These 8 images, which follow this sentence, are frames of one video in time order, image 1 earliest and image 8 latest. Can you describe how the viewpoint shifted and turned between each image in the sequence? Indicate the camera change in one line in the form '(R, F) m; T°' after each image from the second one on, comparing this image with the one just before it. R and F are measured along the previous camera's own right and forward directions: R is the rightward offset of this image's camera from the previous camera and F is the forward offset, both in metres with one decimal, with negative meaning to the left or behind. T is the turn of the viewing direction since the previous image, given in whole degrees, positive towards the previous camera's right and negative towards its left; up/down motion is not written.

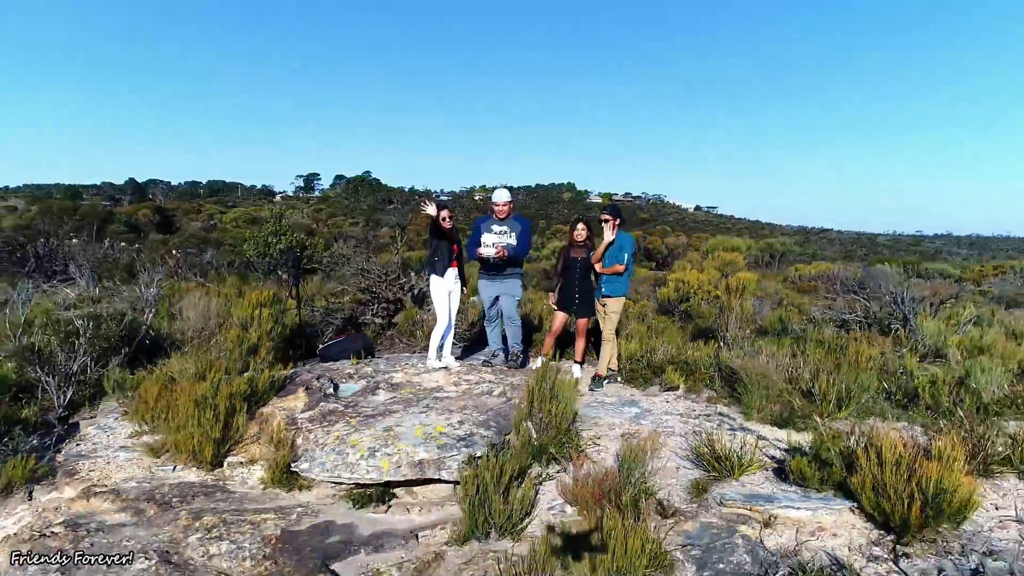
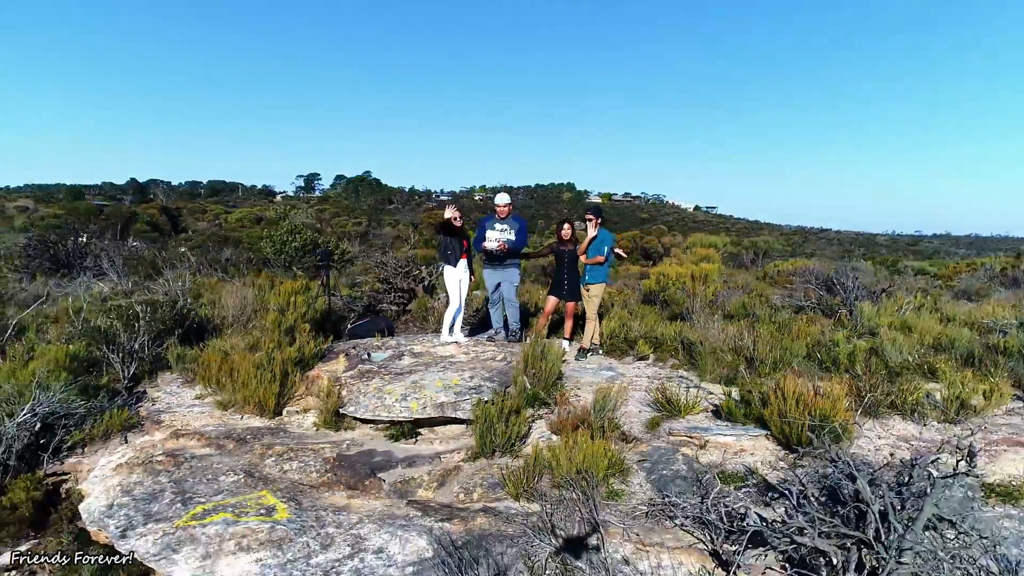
(0.0, -0.7) m; 0°
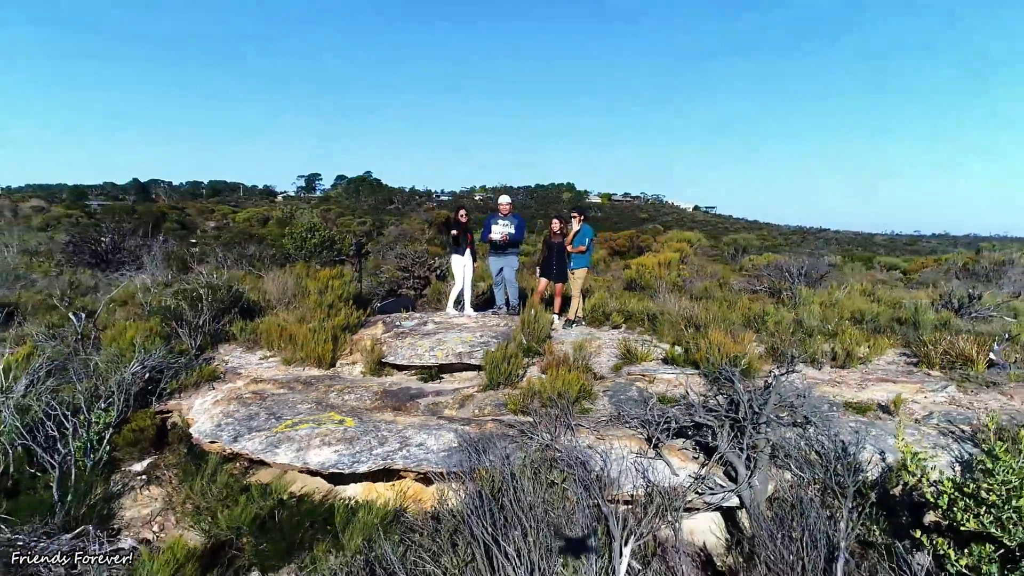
(0.0, -1.0) m; 0°
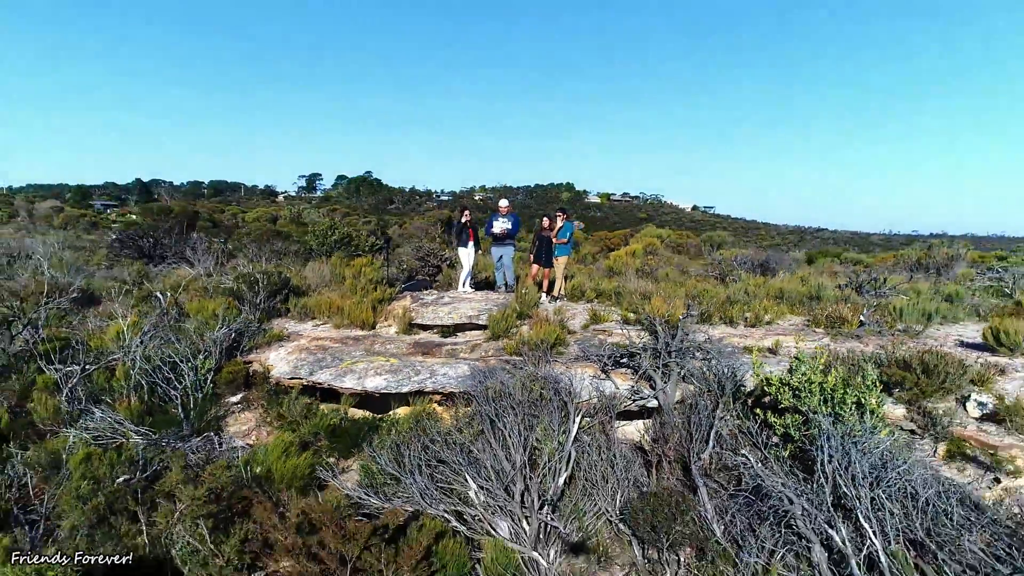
(0.0, -1.4) m; 0°
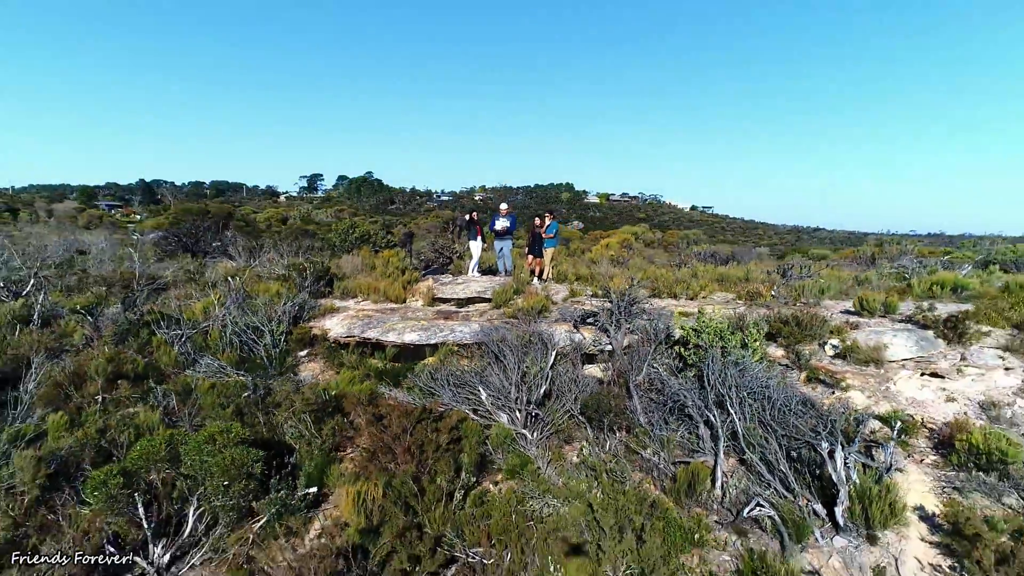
(0.0, -1.7) m; 0°
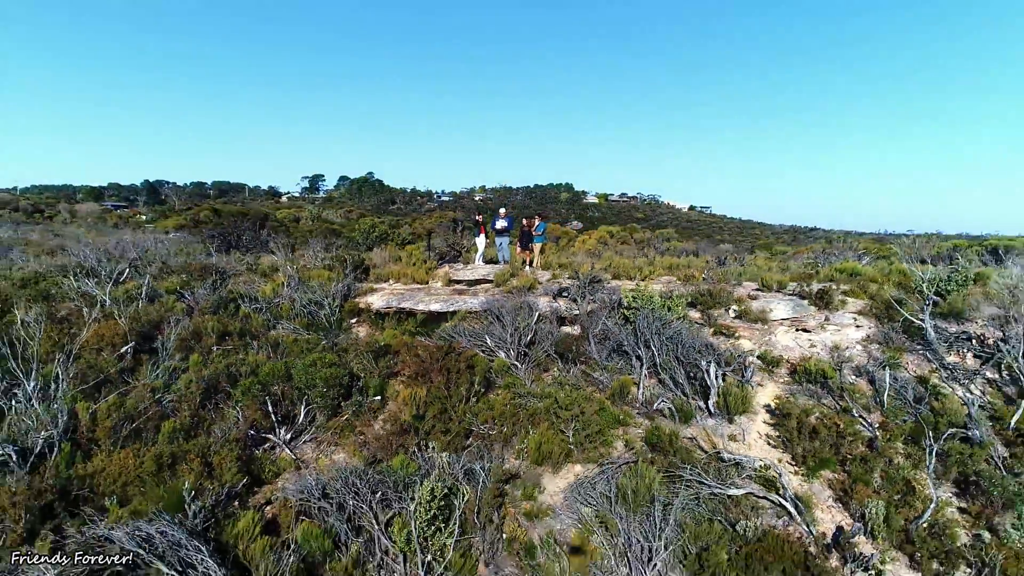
(0.0, -2.4) m; 0°
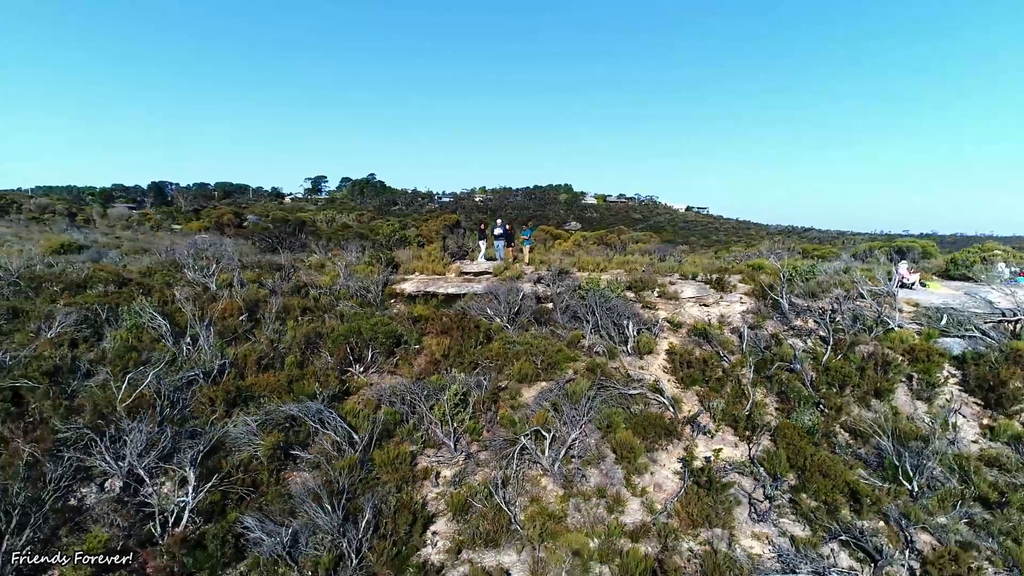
(+0.1, -3.7) m; 0°
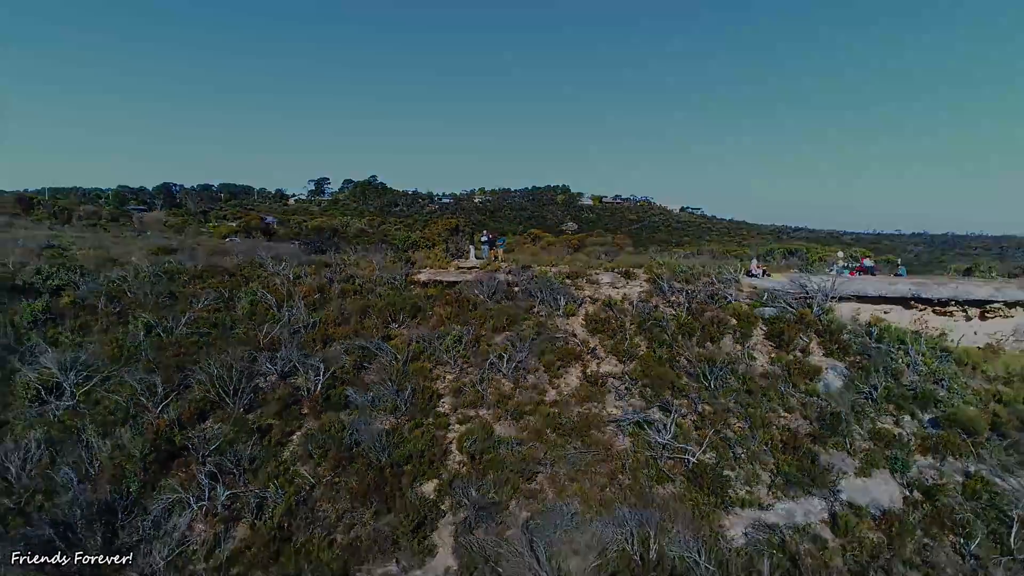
(+0.6, -6.3) m; 0°
